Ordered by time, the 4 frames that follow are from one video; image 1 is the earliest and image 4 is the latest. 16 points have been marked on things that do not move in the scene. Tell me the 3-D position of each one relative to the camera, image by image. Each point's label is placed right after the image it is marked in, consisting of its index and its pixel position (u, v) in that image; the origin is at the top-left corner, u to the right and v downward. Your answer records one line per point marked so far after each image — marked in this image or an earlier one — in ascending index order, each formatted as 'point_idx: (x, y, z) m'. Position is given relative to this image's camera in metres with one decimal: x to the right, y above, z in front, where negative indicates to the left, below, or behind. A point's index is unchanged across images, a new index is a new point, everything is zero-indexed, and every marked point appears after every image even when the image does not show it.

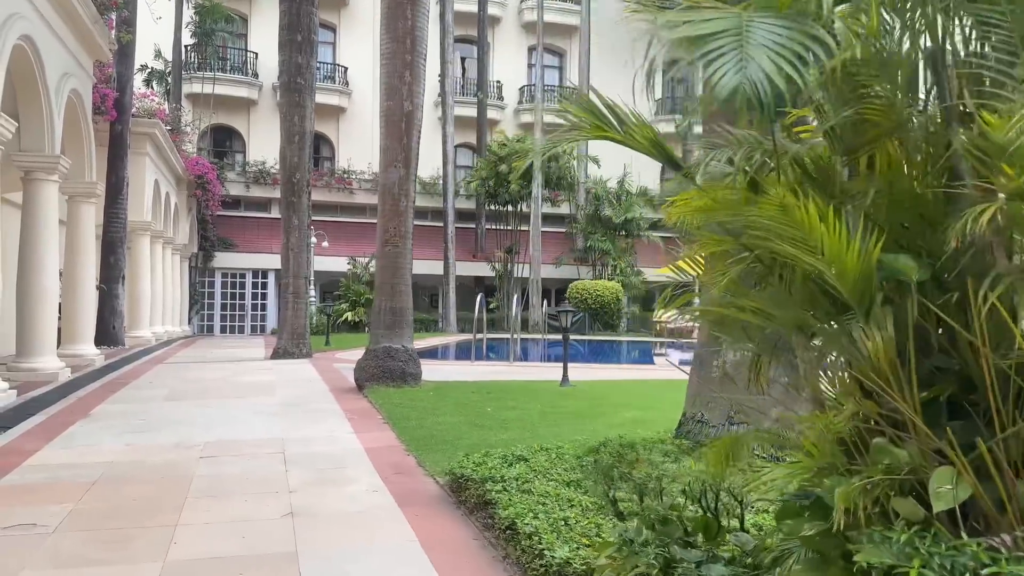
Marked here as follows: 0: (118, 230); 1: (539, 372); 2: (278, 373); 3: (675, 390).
0: (-8.3, +1.2, +15.2) m
1: (+0.4, -1.2, +10.6) m
2: (-3.4, -1.2, +10.4) m
3: (+1.9, -1.2, +8.5) m
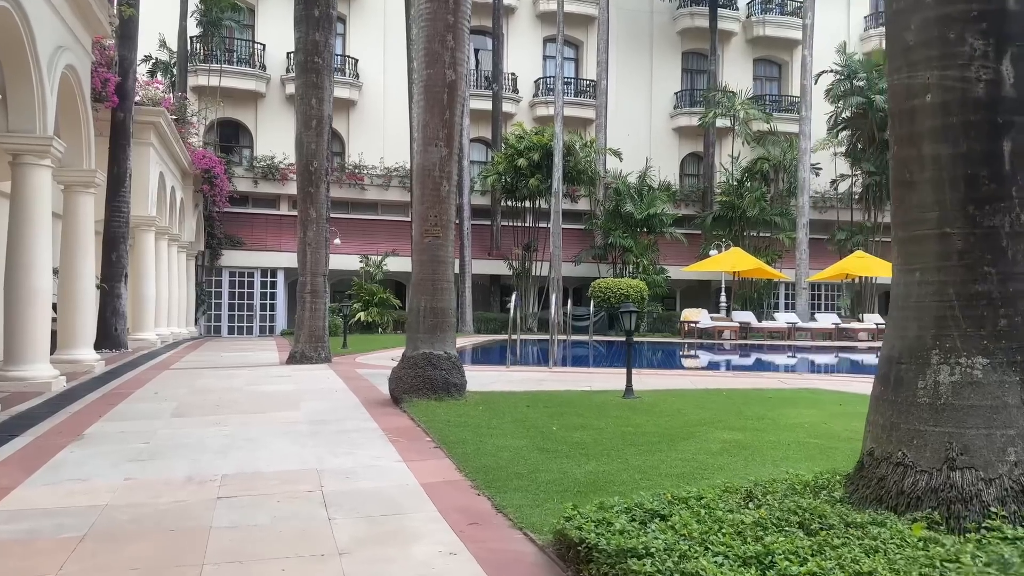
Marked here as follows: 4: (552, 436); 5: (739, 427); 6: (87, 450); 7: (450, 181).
0: (-7.7, +1.2, +14.1) m
1: (+1.0, -1.2, +9.5) m
2: (-2.8, -1.2, +9.3) m
3: (+2.5, -1.2, +7.3) m
4: (+0.3, -1.2, +5.7) m
5: (+1.9, -1.2, +6.0) m
6: (-3.2, -1.2, +5.5) m
7: (-0.6, +1.1, +7.2) m
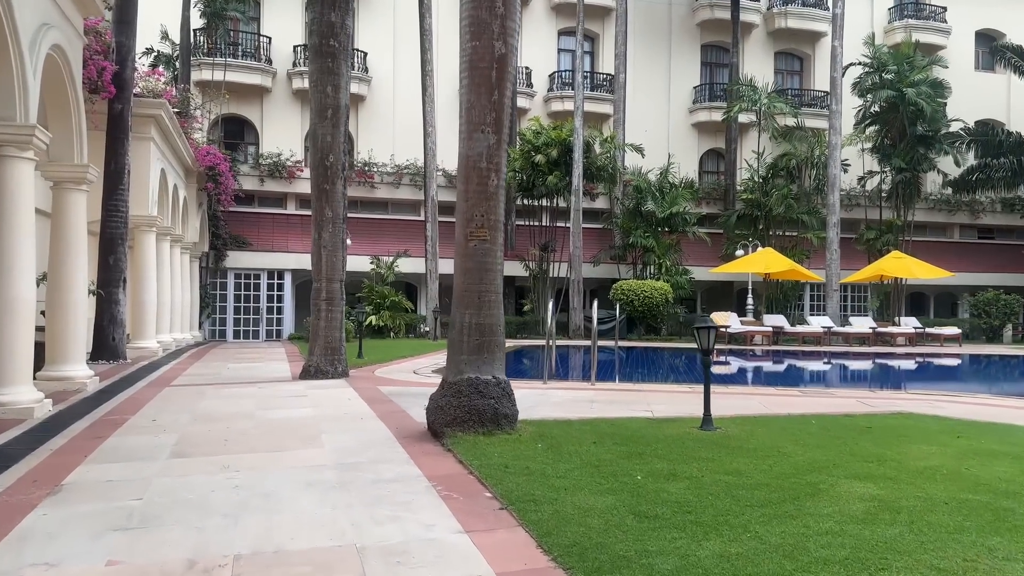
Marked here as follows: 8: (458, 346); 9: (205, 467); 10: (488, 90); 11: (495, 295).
0: (-7.1, +1.1, +13.0) m
1: (+1.5, -1.3, +8.4) m
2: (-2.2, -1.3, +8.2) m
3: (+3.0, -1.3, +6.2) m
4: (+0.8, -1.3, +4.5) m
5: (+2.4, -1.3, +4.9) m
6: (-2.7, -1.3, +4.4) m
7: (-0.1, +1.0, +6.1) m
8: (-0.5, -0.5, +6.1) m
9: (-2.3, -1.3, +5.3) m
10: (-0.2, +1.7, +6.1) m
11: (-0.1, -0.1, +6.1) m
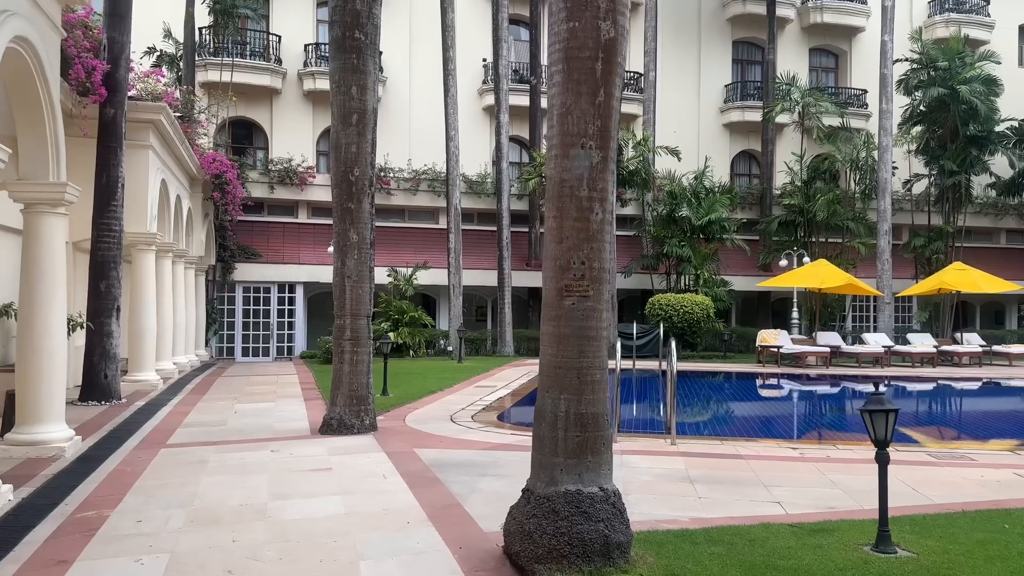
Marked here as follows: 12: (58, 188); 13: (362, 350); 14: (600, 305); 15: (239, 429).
0: (-6.4, +0.6, +11.4) m
1: (+2.3, -1.8, +6.7) m
2: (-1.5, -1.8, +6.5) m
3: (+3.7, -1.7, +4.5) m
4: (+1.5, -1.7, +2.8) m
5: (+3.1, -1.7, +3.1) m
6: (-2.1, -1.8, +2.7) m
7: (+0.6, +0.5, +4.4) m
8: (+0.2, -1.0, +4.4) m
9: (-1.6, -1.8, +3.7) m
10: (+0.5, +1.2, +4.4) m
11: (+0.5, -0.5, +4.4) m
12: (-4.9, +1.1, +7.7) m
13: (-1.9, -0.8, +9.3) m
14: (+0.5, -0.1, +4.4) m
15: (-3.7, -1.9, +9.6) m
